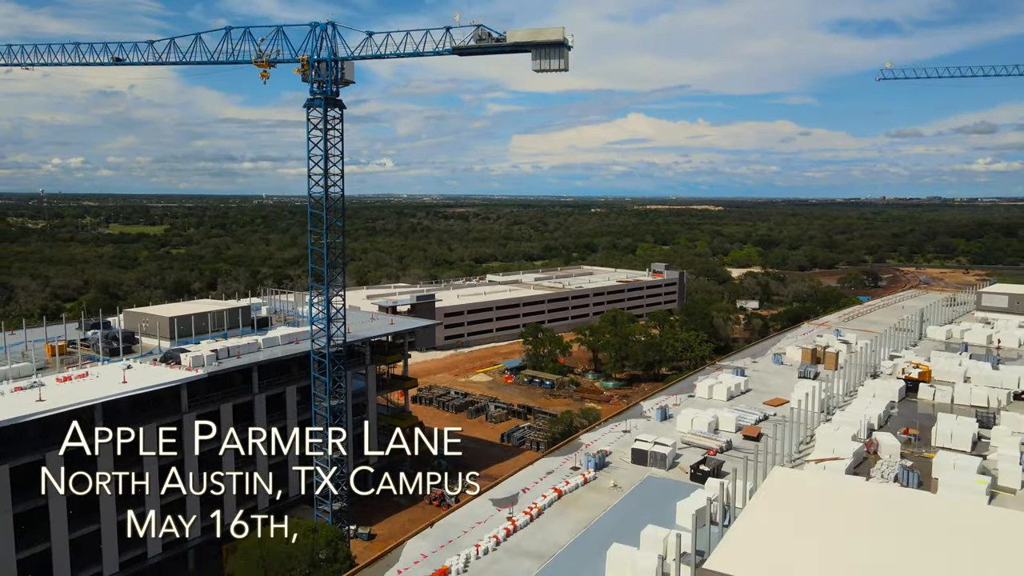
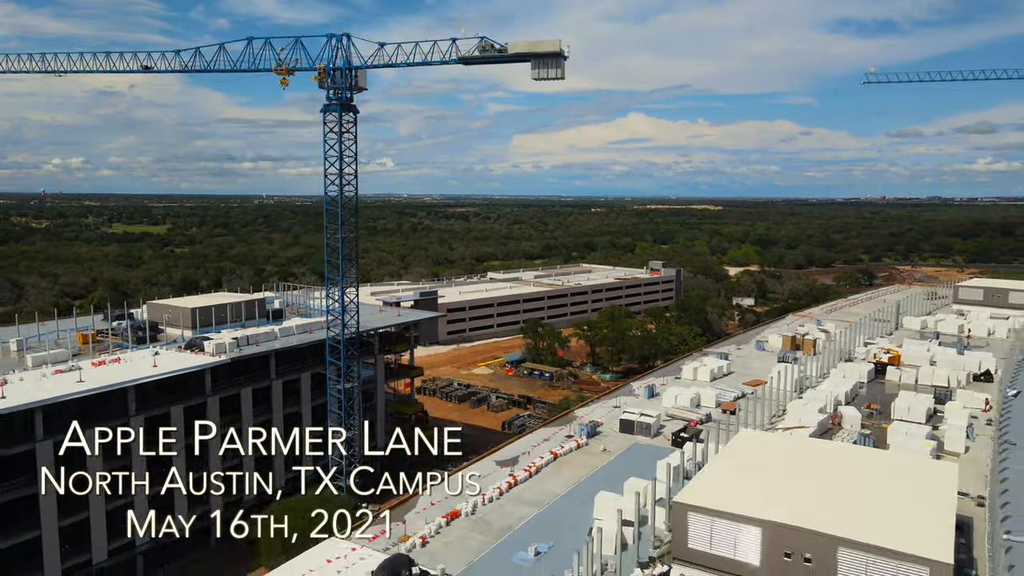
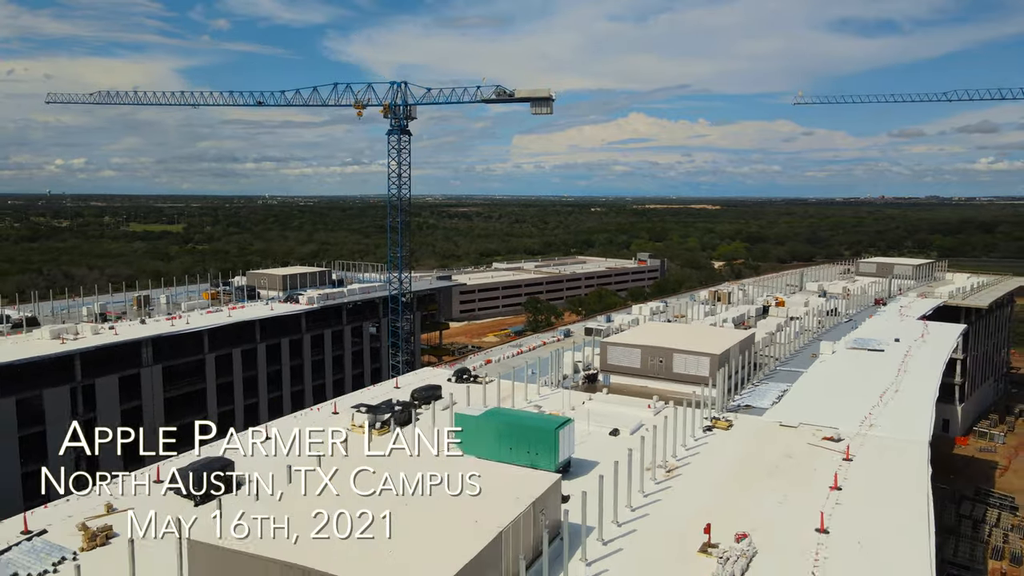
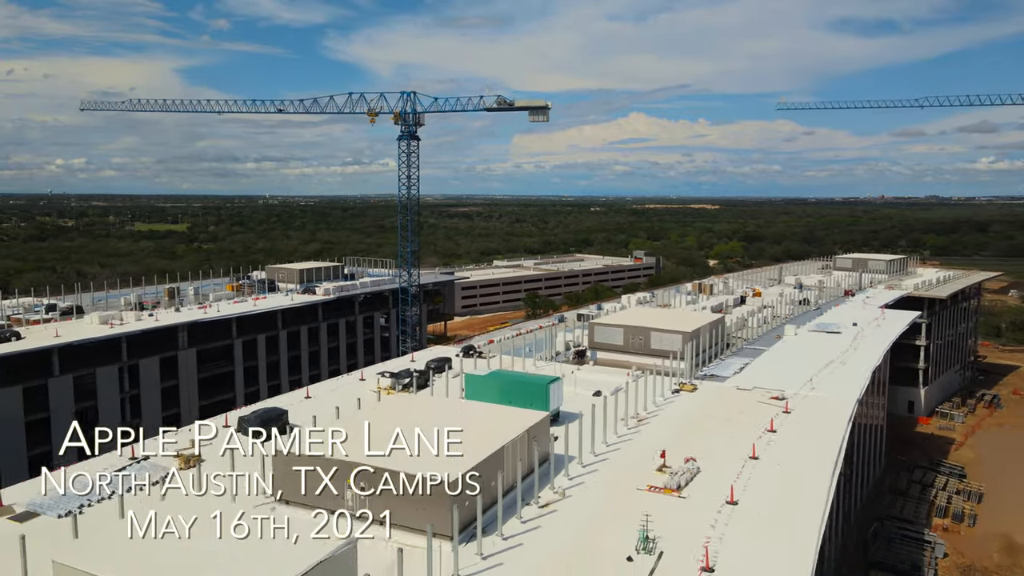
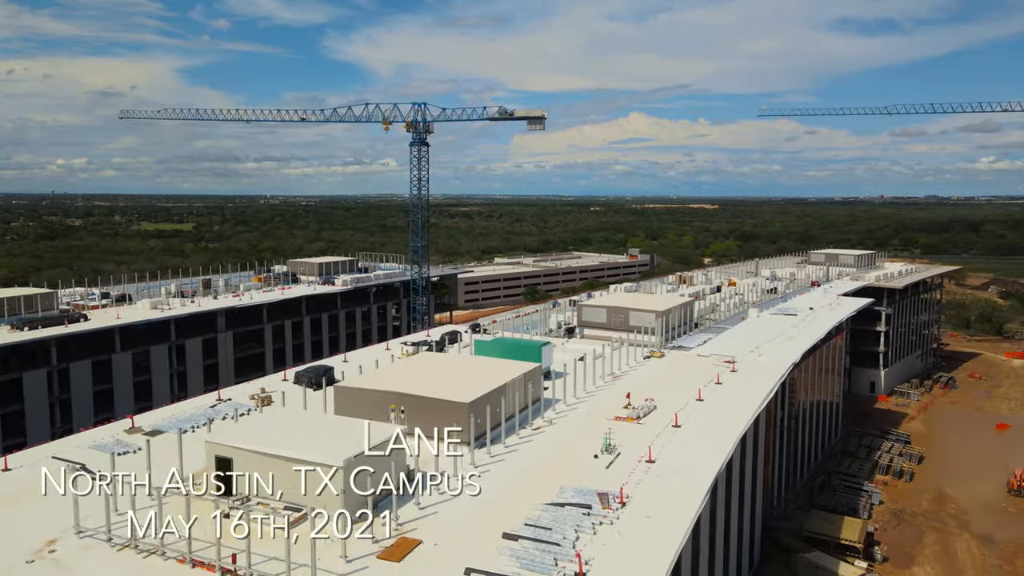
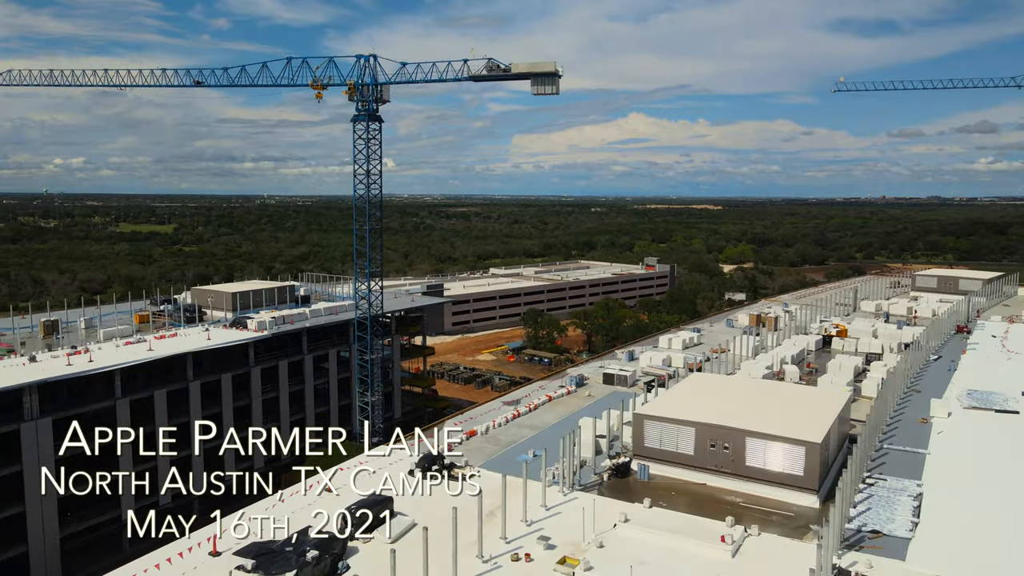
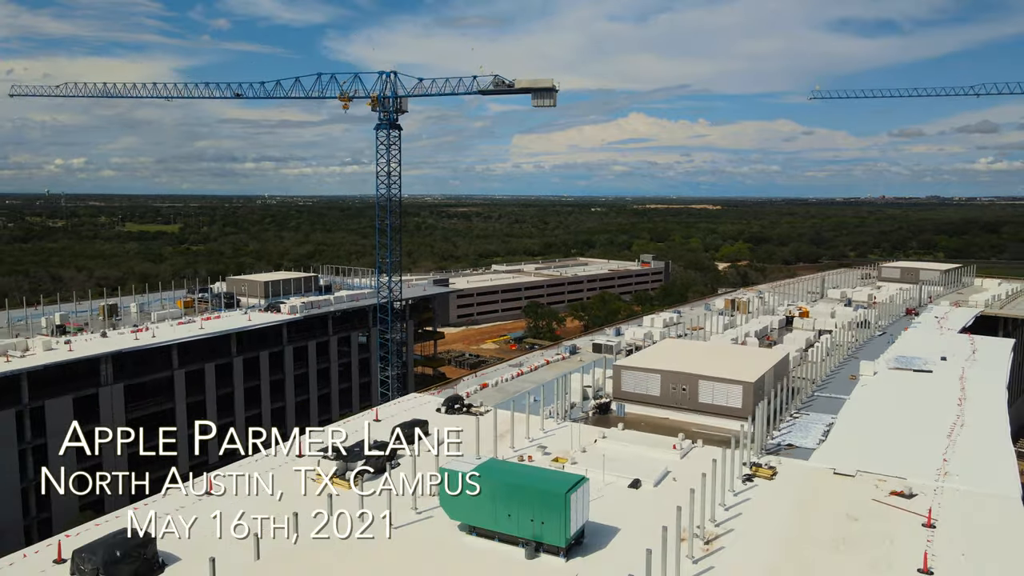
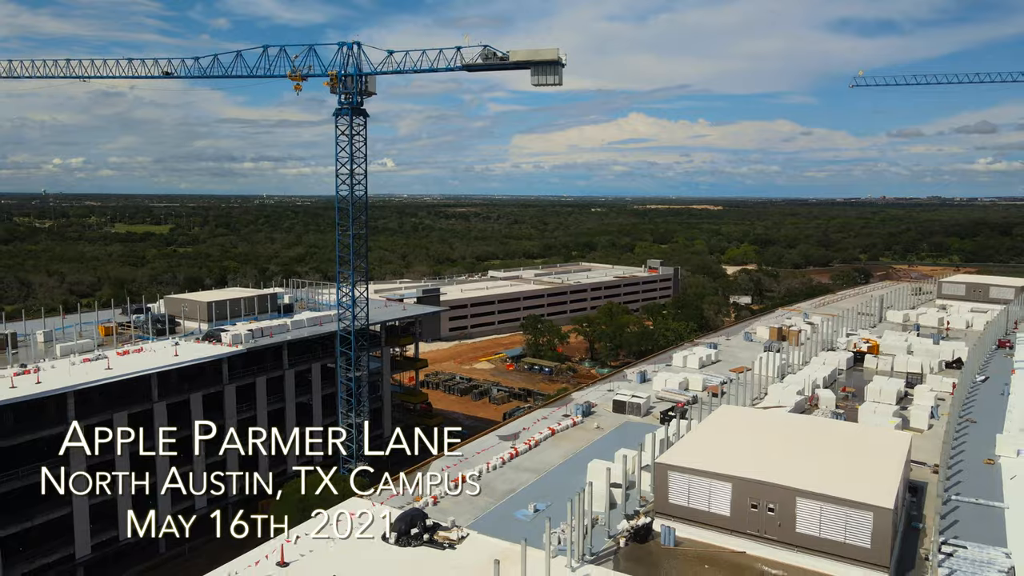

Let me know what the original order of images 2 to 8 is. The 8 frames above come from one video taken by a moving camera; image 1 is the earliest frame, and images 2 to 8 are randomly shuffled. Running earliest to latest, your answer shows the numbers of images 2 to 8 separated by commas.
2, 8, 6, 7, 3, 4, 5
